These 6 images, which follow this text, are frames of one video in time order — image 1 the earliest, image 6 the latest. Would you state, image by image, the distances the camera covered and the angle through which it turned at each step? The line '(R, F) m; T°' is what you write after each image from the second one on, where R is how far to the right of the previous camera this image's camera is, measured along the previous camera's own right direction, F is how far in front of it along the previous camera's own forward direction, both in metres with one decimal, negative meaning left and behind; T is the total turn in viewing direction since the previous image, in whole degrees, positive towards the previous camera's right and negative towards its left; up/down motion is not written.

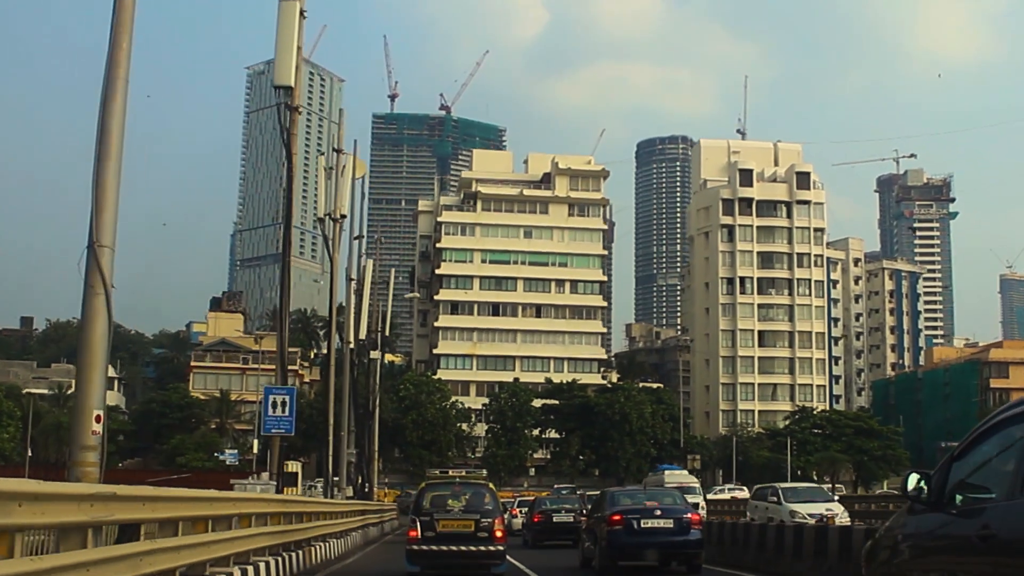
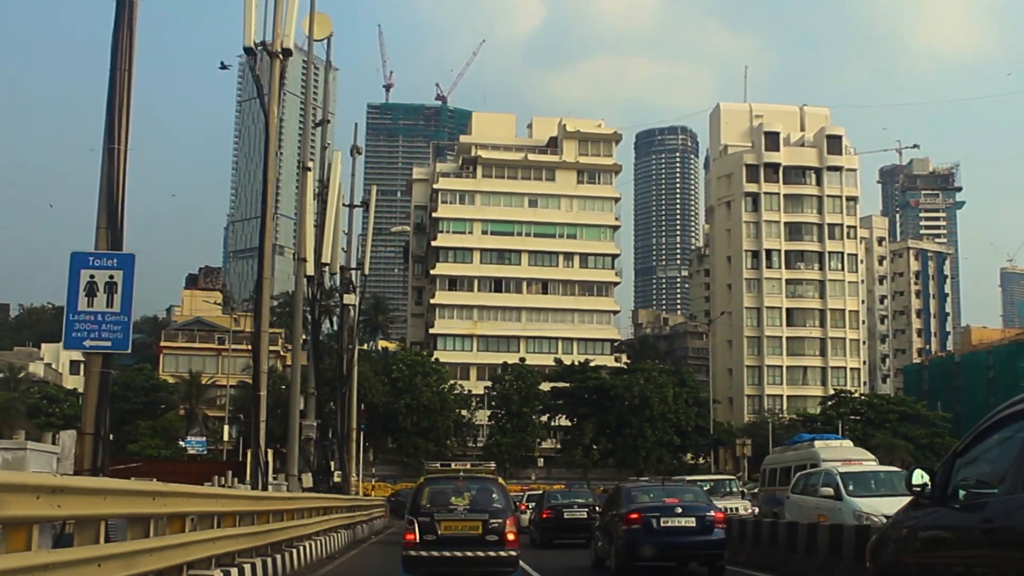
(-0.1, +1.4) m; 0°
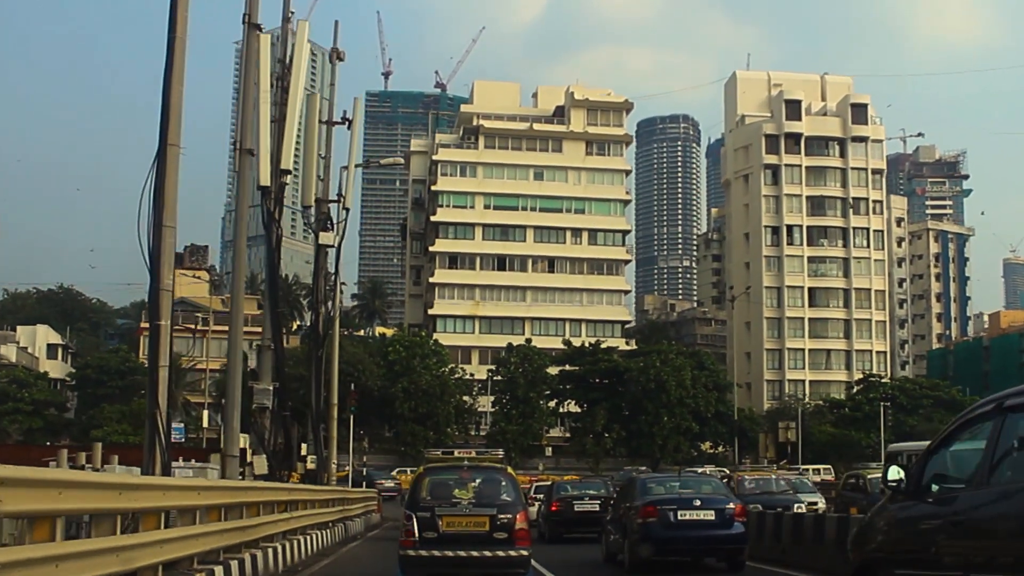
(-0.1, +0.9) m; 0°
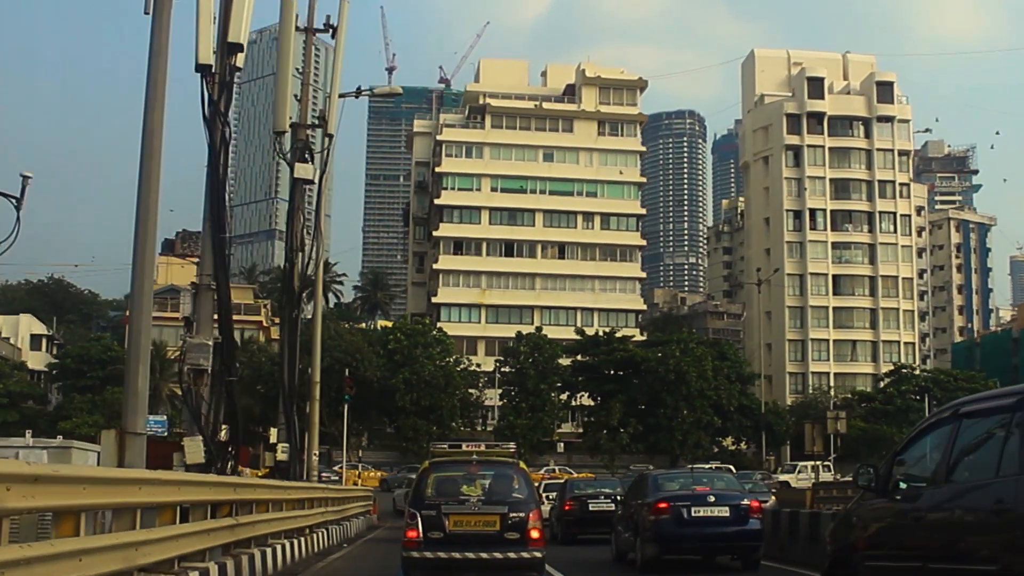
(-0.1, +0.7) m; 0°
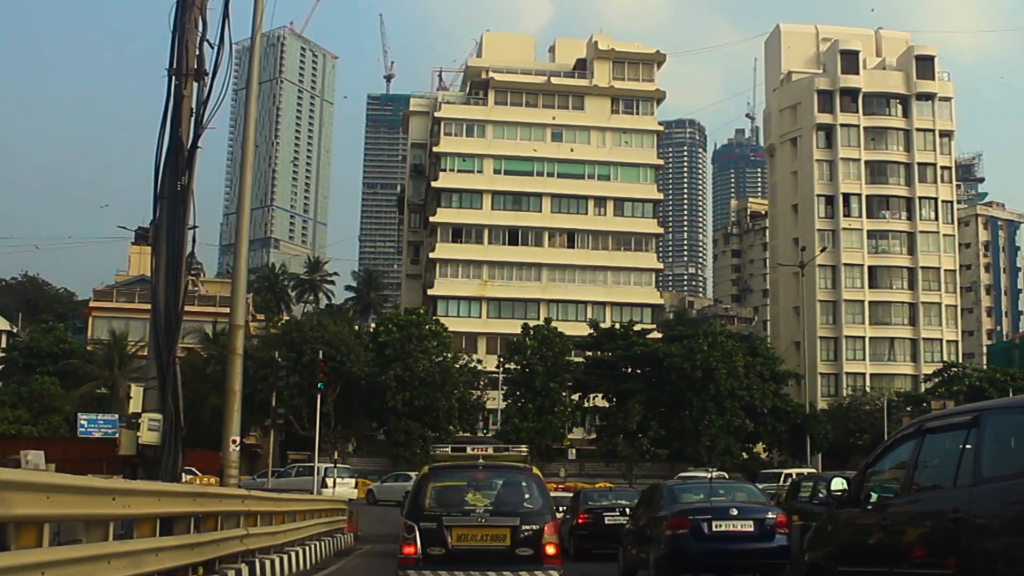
(-0.1, +1.2) m; 0°
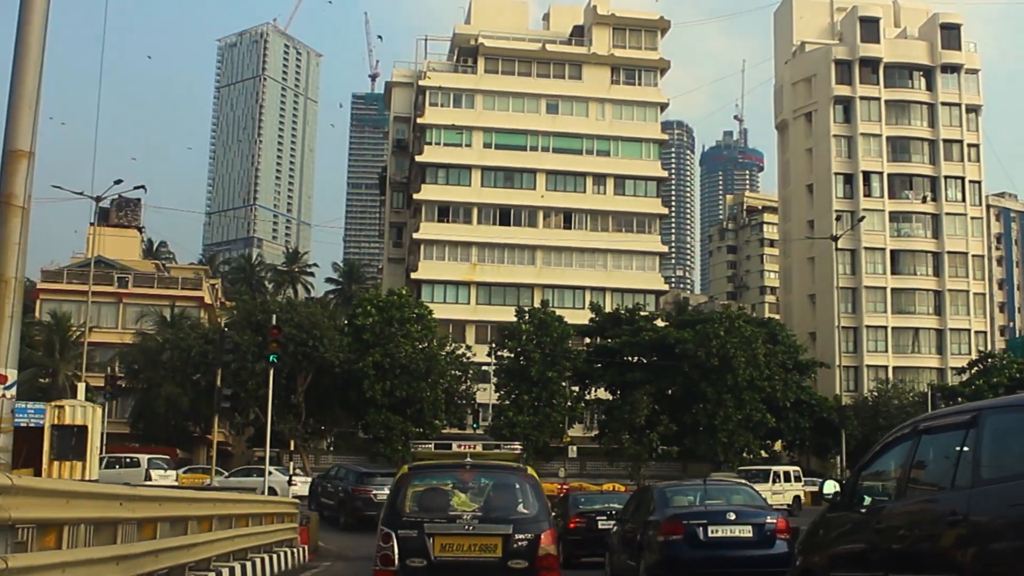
(-0.1, +1.0) m; +1°
